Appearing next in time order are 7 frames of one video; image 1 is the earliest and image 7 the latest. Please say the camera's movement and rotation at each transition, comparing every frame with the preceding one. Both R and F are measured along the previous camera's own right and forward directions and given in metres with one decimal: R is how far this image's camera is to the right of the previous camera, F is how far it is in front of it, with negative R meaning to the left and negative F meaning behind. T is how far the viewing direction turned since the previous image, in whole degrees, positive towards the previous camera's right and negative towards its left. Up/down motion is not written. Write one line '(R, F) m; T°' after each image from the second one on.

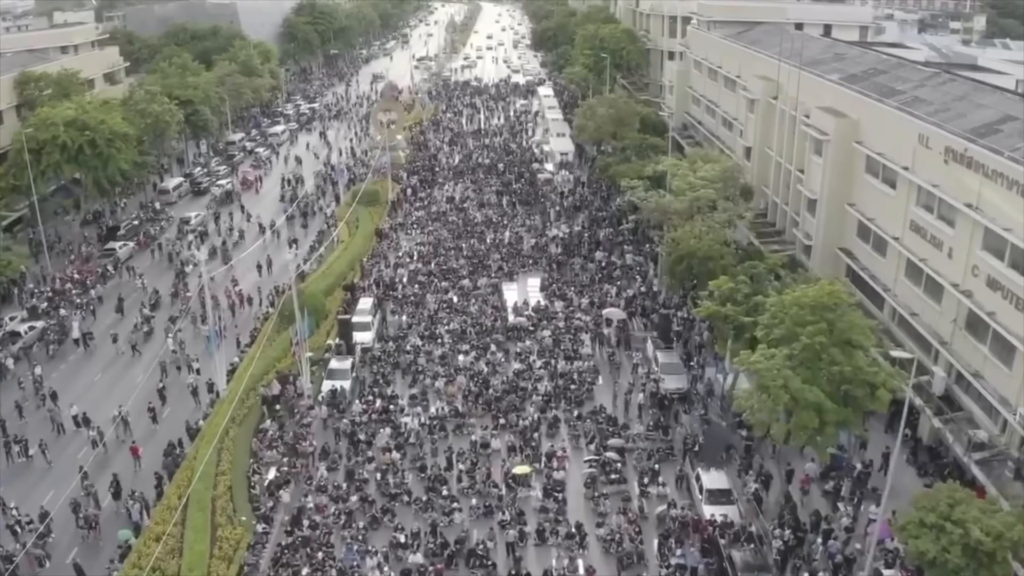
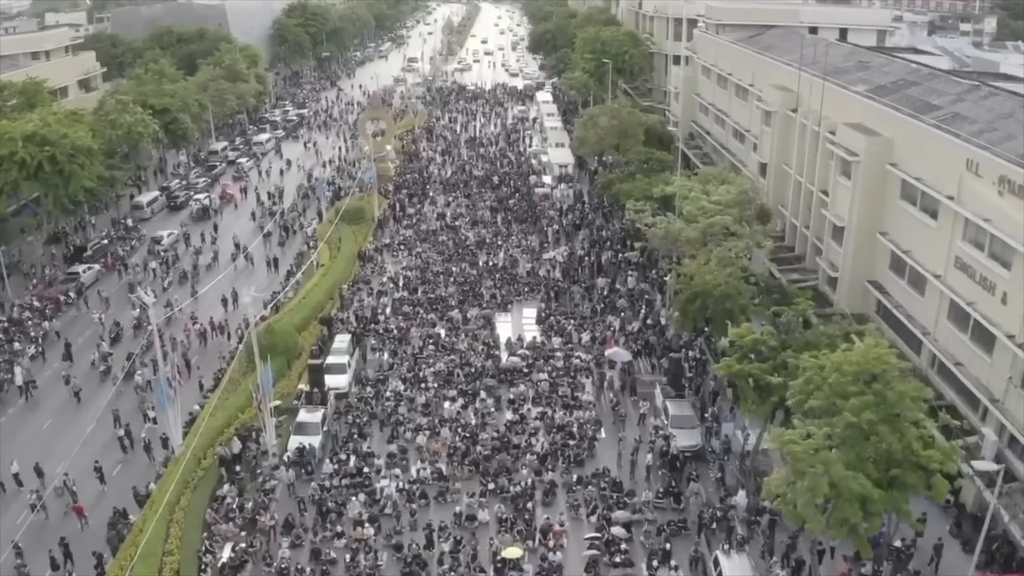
(+0.3, +3.8) m; 0°
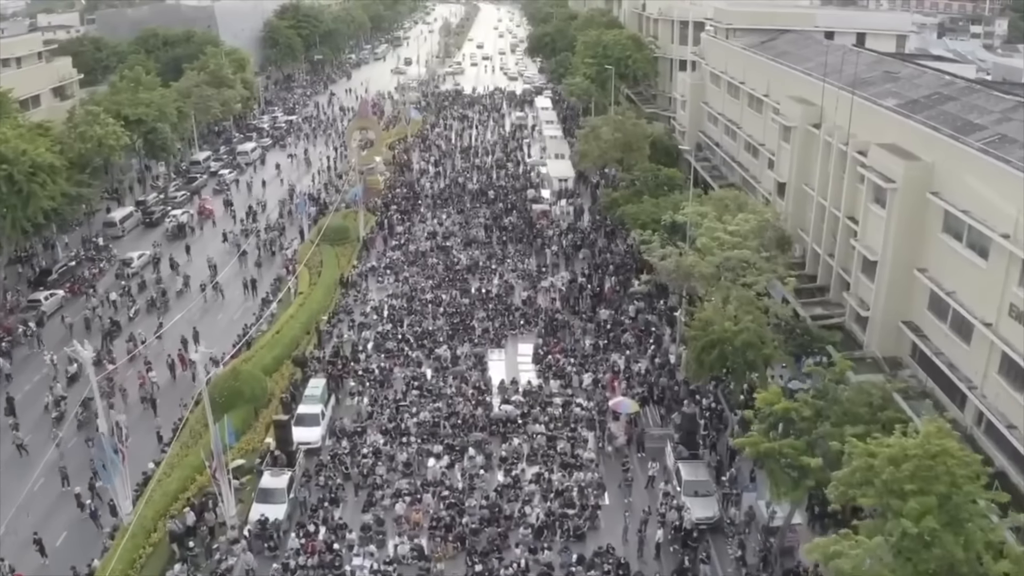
(+0.3, +3.5) m; 0°
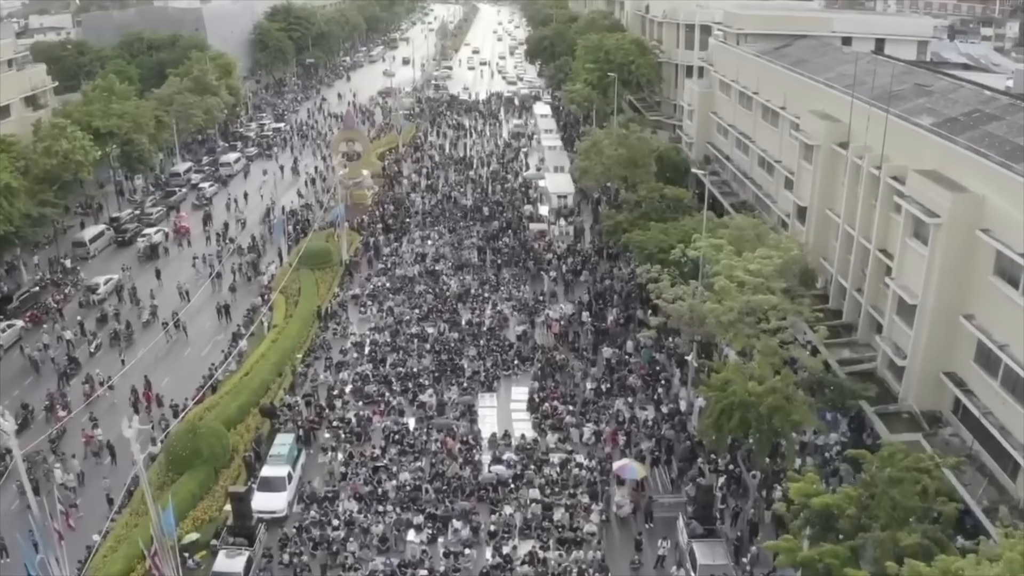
(+0.3, +3.5) m; 0°
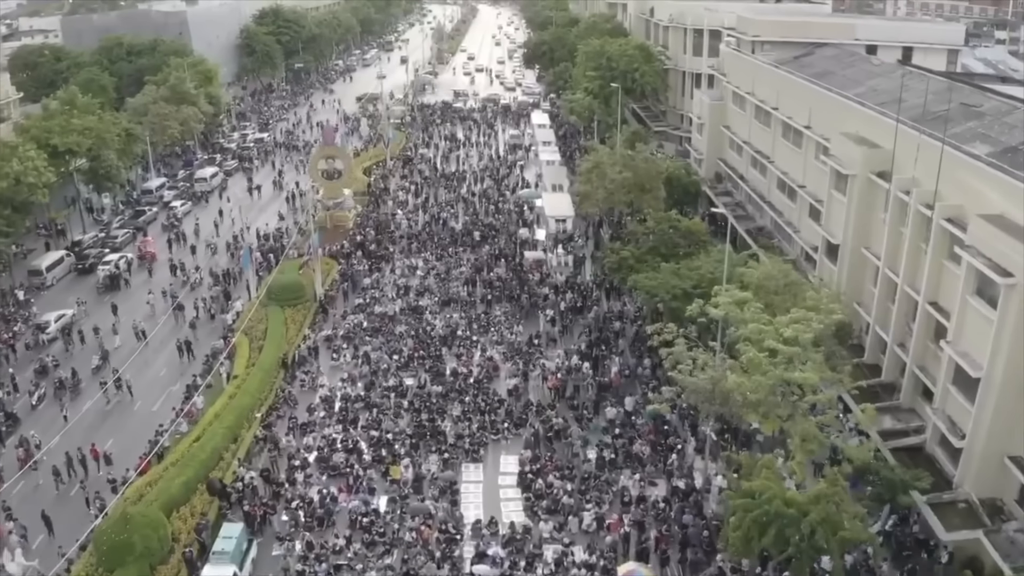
(+0.5, +4.3) m; 0°
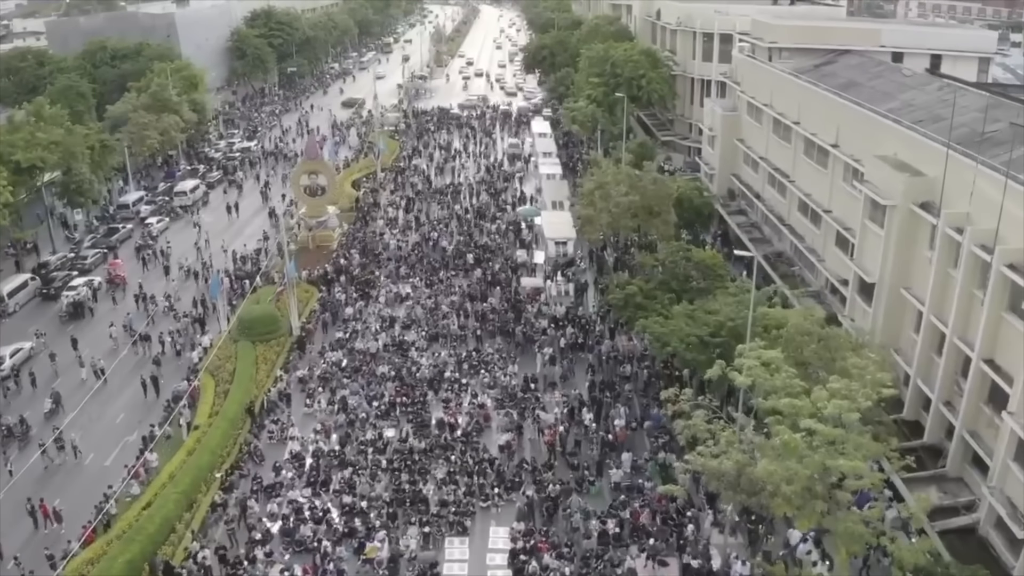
(+0.4, +3.5) m; 0°
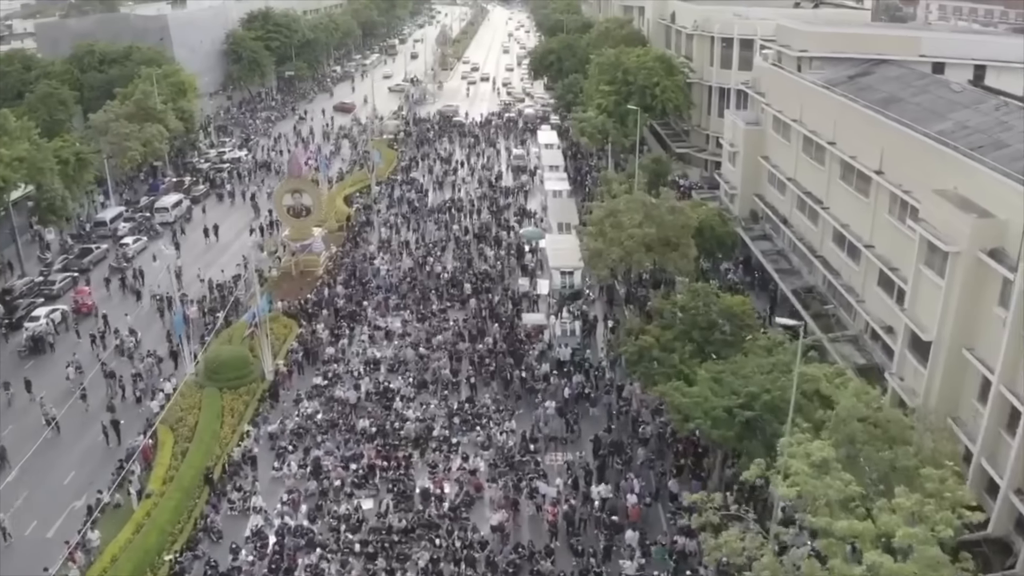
(+0.4, +3.8) m; -1°
